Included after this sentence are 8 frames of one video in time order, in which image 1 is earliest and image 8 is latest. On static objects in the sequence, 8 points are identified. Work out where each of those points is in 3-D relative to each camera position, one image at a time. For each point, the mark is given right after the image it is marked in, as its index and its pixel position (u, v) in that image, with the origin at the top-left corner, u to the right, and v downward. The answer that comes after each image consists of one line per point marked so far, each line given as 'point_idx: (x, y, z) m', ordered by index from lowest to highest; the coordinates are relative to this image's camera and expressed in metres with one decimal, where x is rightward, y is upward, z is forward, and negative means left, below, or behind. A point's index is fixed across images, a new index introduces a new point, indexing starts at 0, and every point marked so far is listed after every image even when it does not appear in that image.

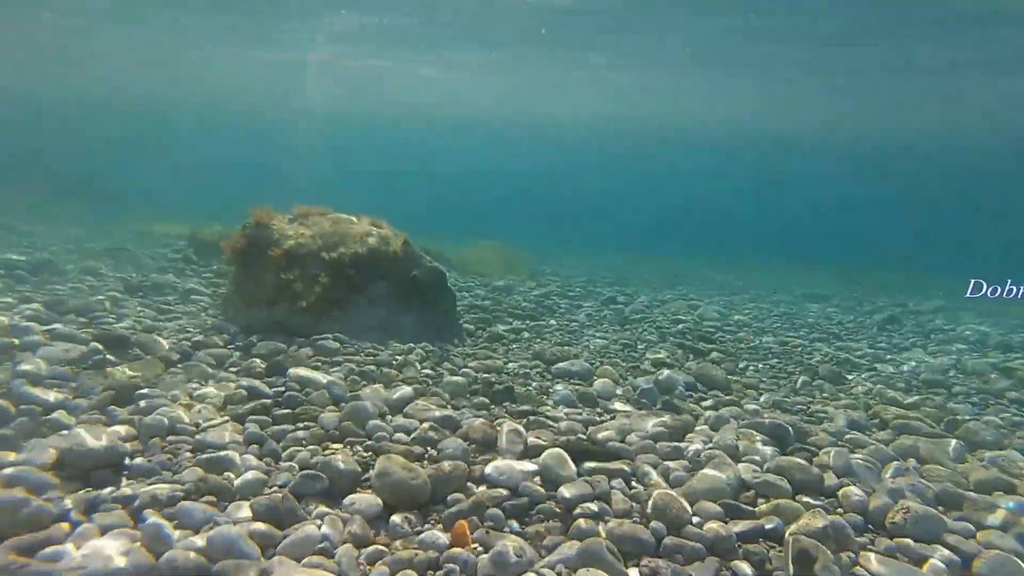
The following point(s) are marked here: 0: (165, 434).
0: (-2.5, -1.0, +4.3) m
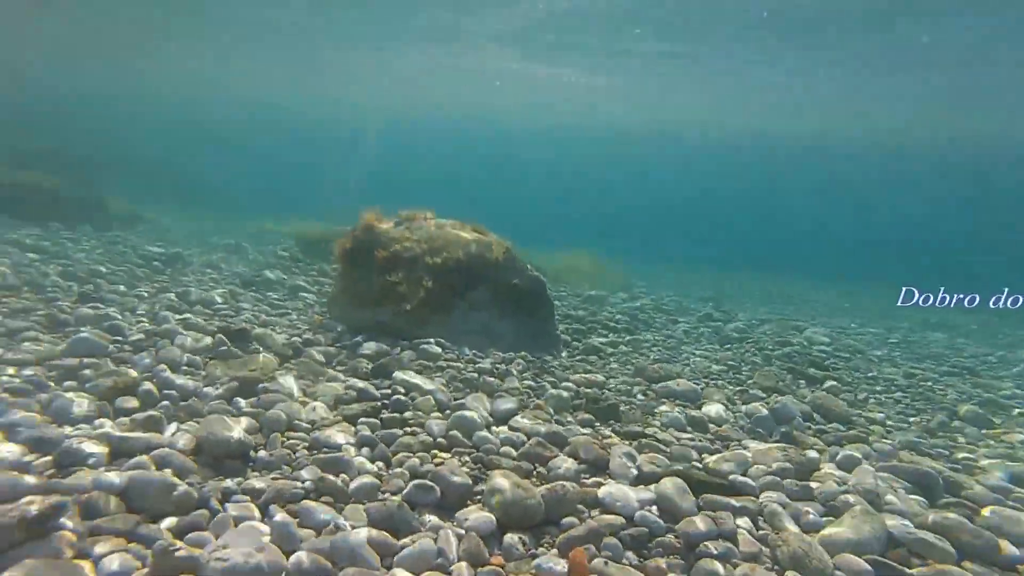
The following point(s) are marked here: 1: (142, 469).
0: (-1.7, -1.1, +4.5) m
1: (-2.3, -1.1, +3.7) m
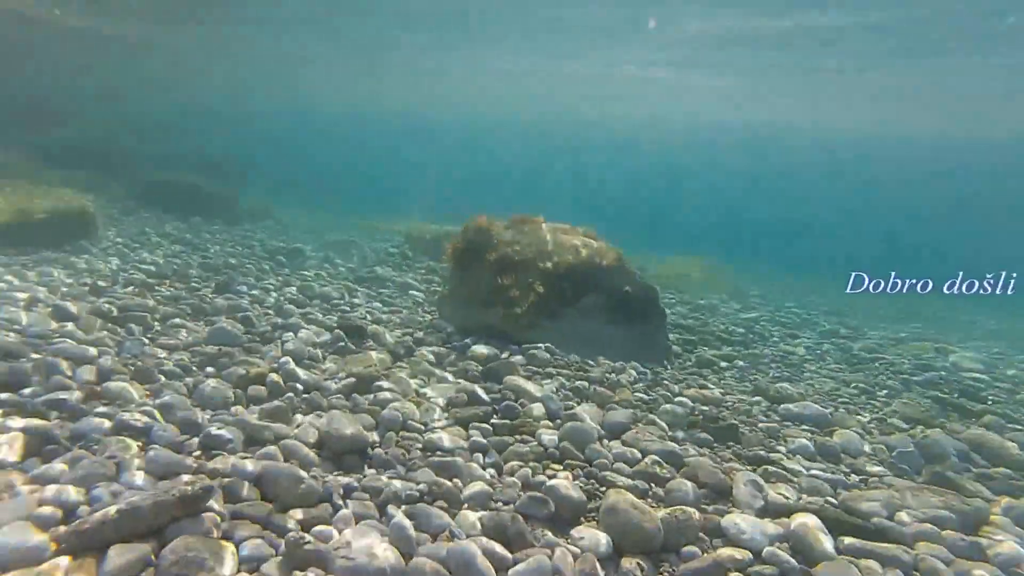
0: (-0.9, -1.1, +4.6) m
1: (-1.6, -1.1, +3.9) m
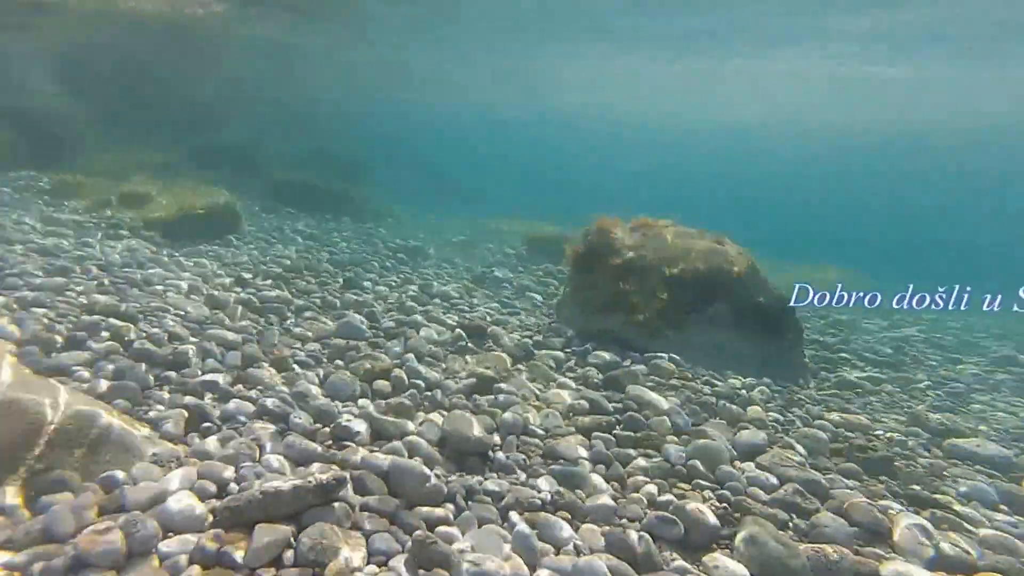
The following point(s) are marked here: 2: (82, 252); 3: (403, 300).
0: (+0.1, -1.1, +4.5) m
1: (-0.8, -1.1, +4.0) m
2: (-6.1, +0.5, +8.5) m
3: (-1.6, -0.2, +8.6) m
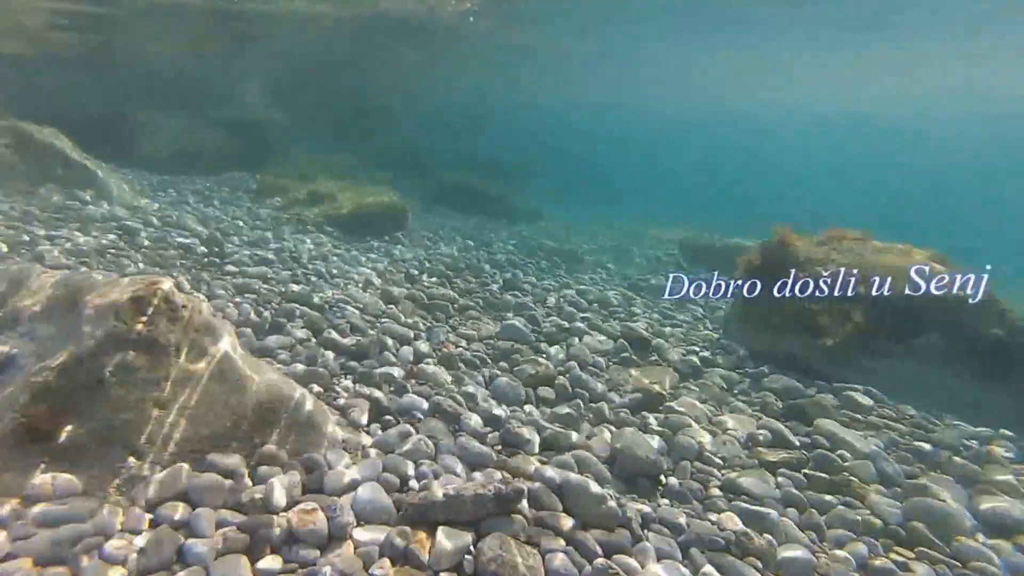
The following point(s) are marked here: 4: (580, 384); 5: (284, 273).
0: (+1.3, -1.2, +4.2) m
1: (+0.4, -1.2, +3.9) m
2: (-3.7, +0.7, +9.5) m
3: (+0.7, -0.2, +8.6) m
4: (+0.6, -0.9, +5.8) m
5: (-3.0, +0.2, +7.9) m
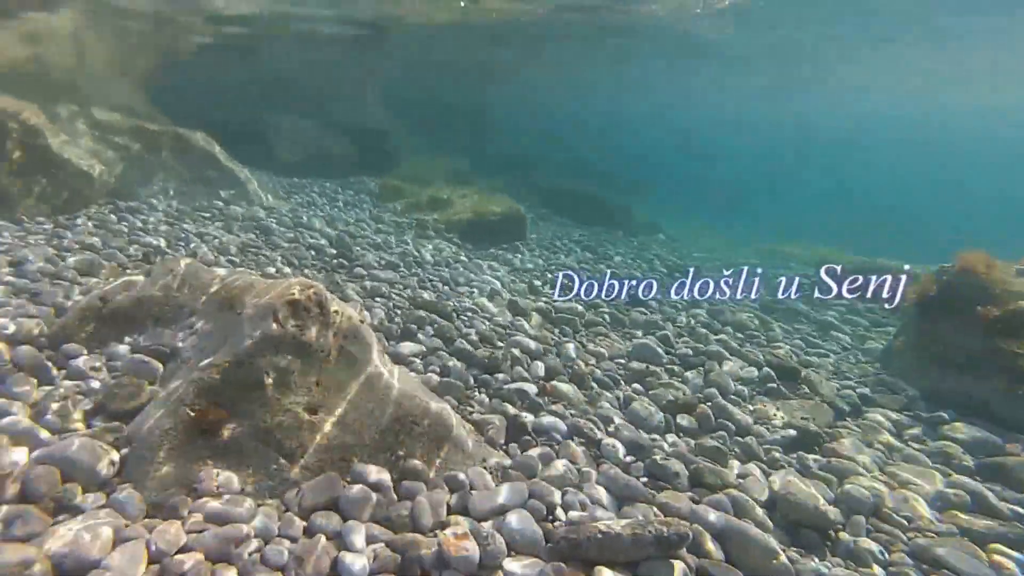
0: (+2.2, -1.4, +3.7) m
1: (+1.3, -1.3, +3.5) m
2: (-1.7, +0.6, +9.7) m
3: (+2.4, -0.5, +8.1) m
4: (+1.8, -1.1, +5.3) m
5: (-1.3, +0.1, +8.0) m
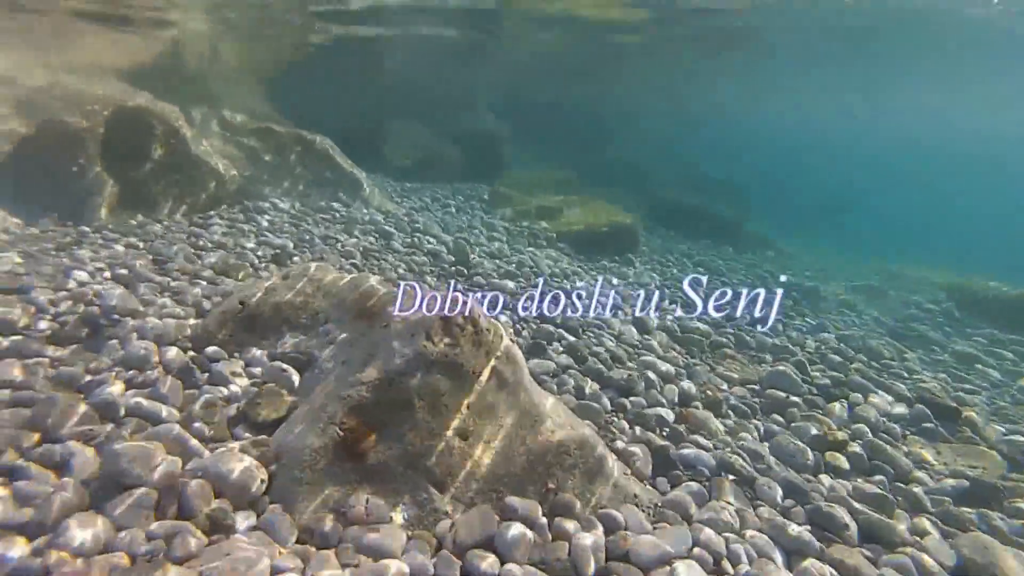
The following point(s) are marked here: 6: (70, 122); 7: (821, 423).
0: (+3.0, -1.6, +3.0) m
1: (+2.1, -1.5, +2.9) m
2: (0.0, +0.5, +9.5) m
3: (+3.8, -0.8, +7.3) m
4: (+2.9, -1.3, +4.7) m
5: (+0.2, 0.0, +7.7) m
6: (-5.7, +2.1, +7.8) m
7: (+2.7, -1.1, +5.2) m
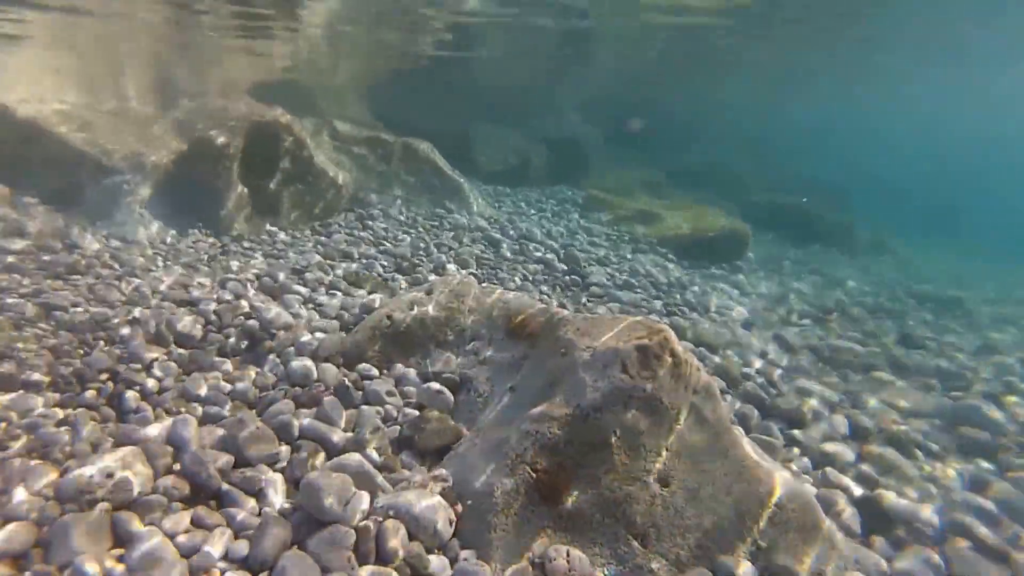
0: (+3.9, -1.8, +2.2) m
1: (+3.0, -1.6, +2.3) m
2: (+1.8, +0.3, +9.0) m
3: (+5.3, -1.0, +6.4) m
4: (+4.0, -1.5, +3.9) m
5: (+1.7, -0.2, +7.3) m
6: (-4.0, +2.0, +8.2) m
7: (+3.9, -1.3, +4.4) m
